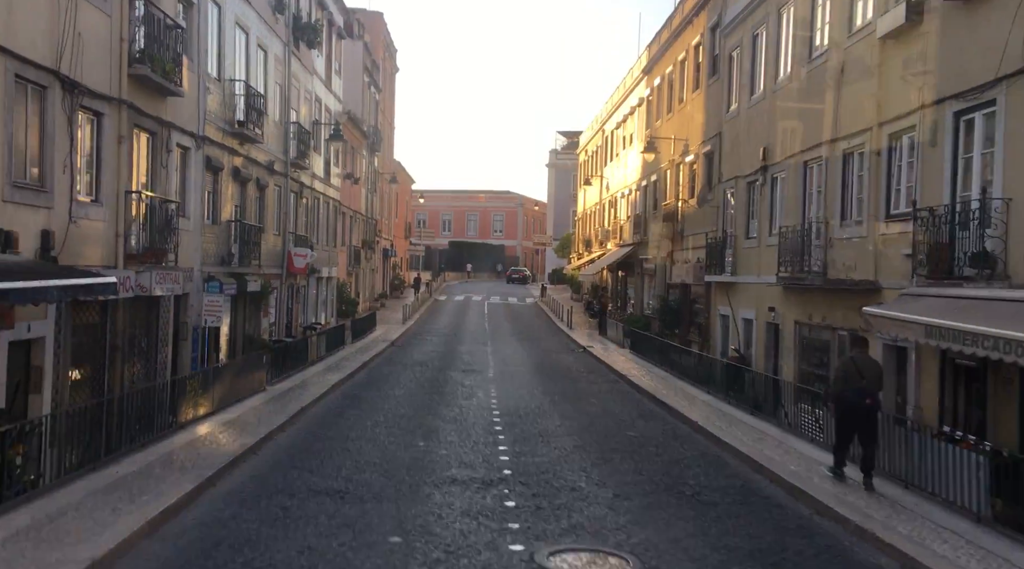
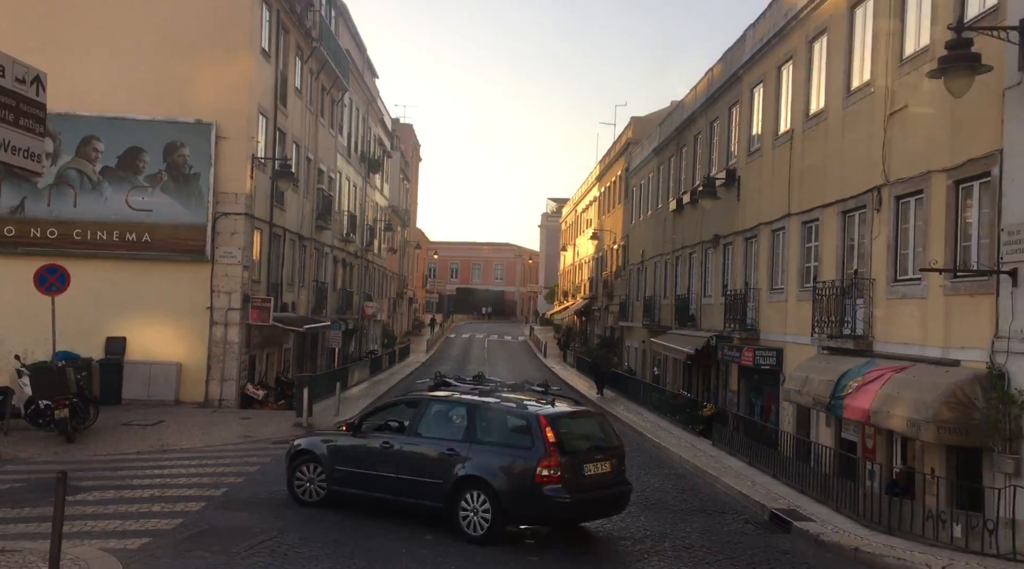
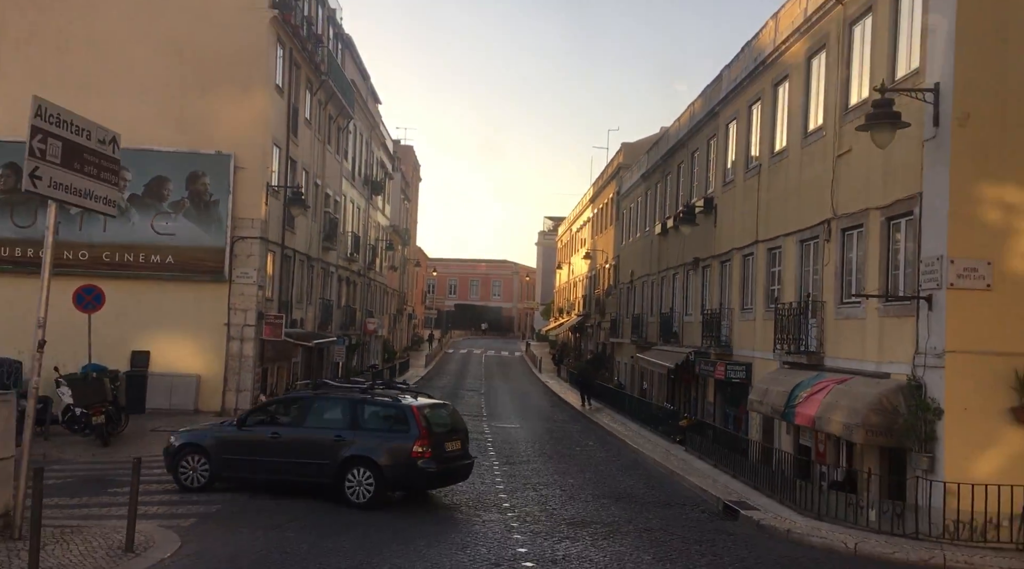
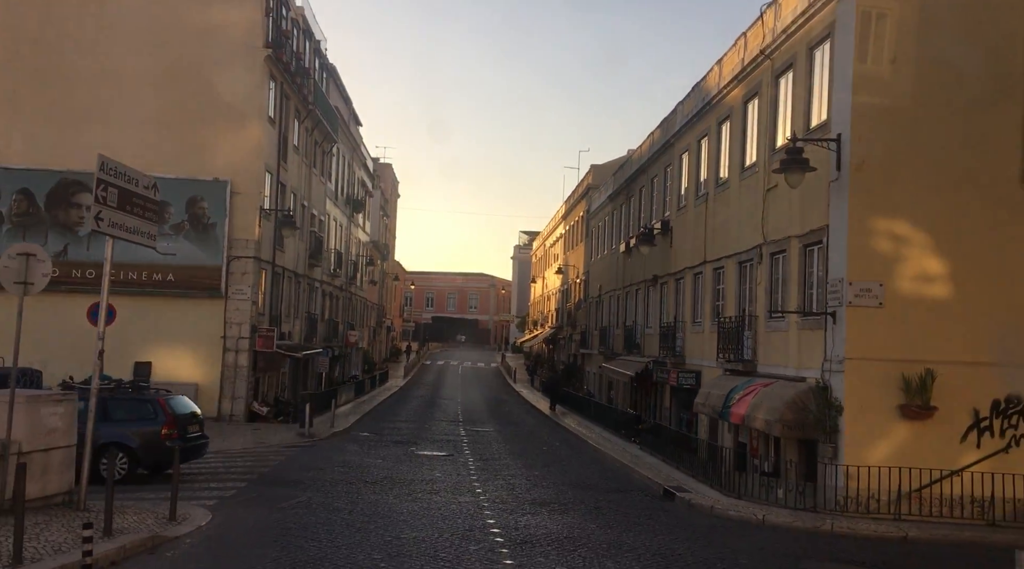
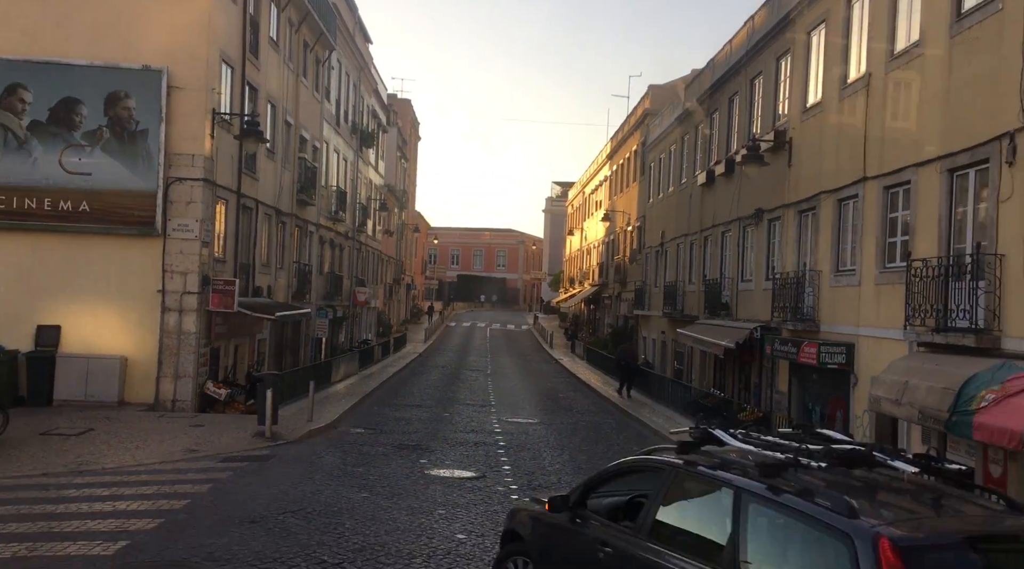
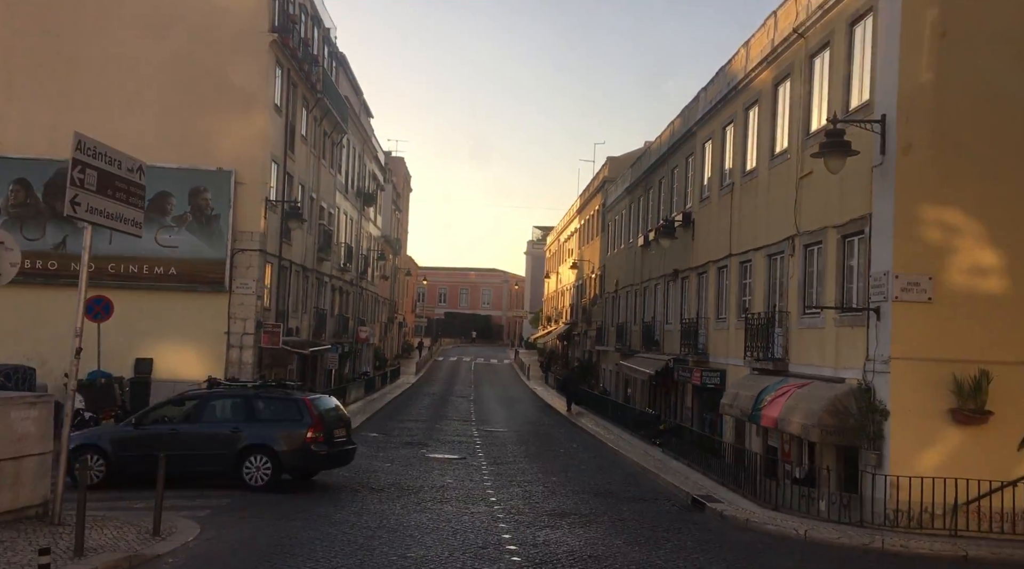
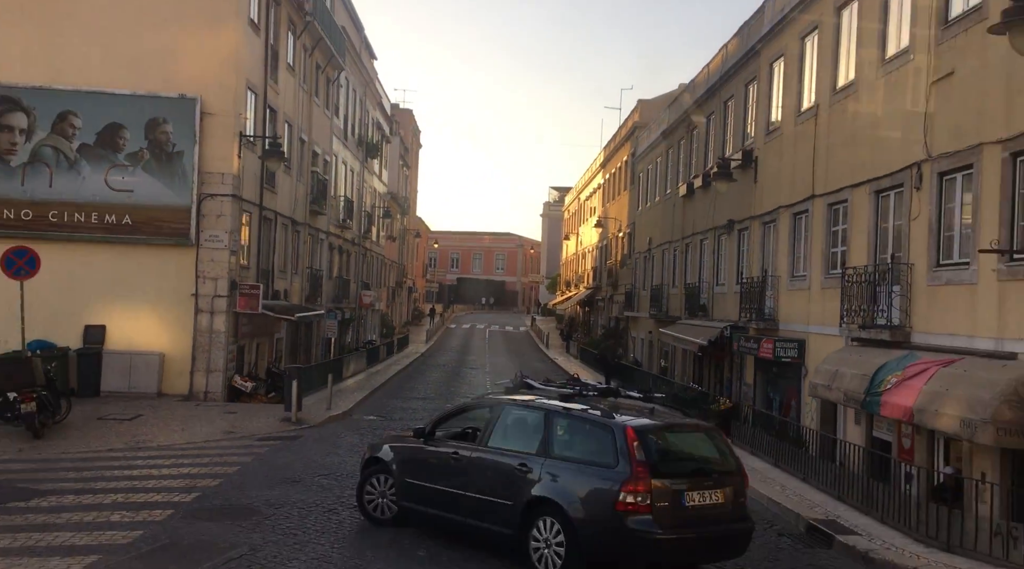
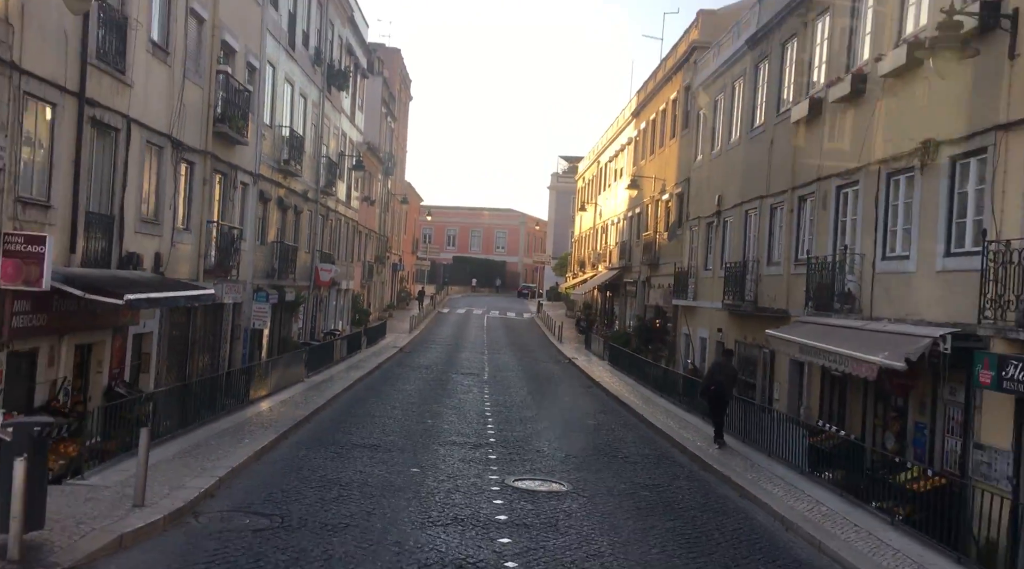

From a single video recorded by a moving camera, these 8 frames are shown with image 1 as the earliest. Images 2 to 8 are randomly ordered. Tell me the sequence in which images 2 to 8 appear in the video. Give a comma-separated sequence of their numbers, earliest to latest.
8, 5, 7, 2, 3, 6, 4
